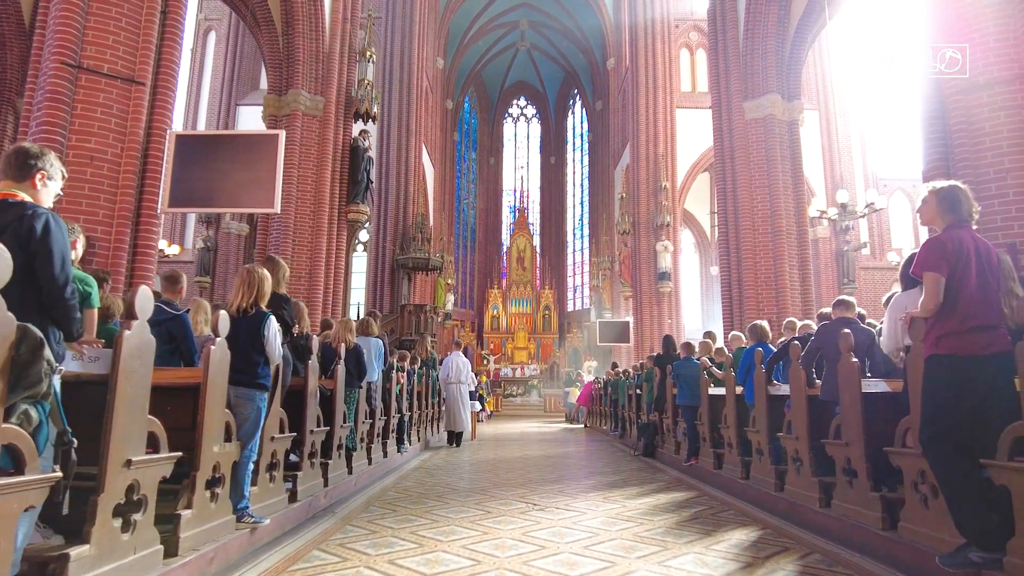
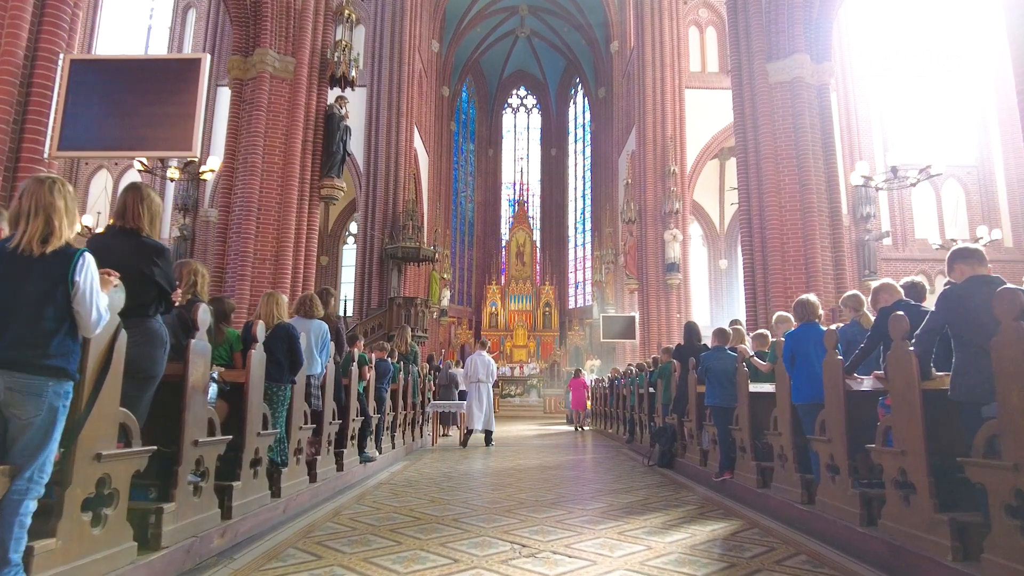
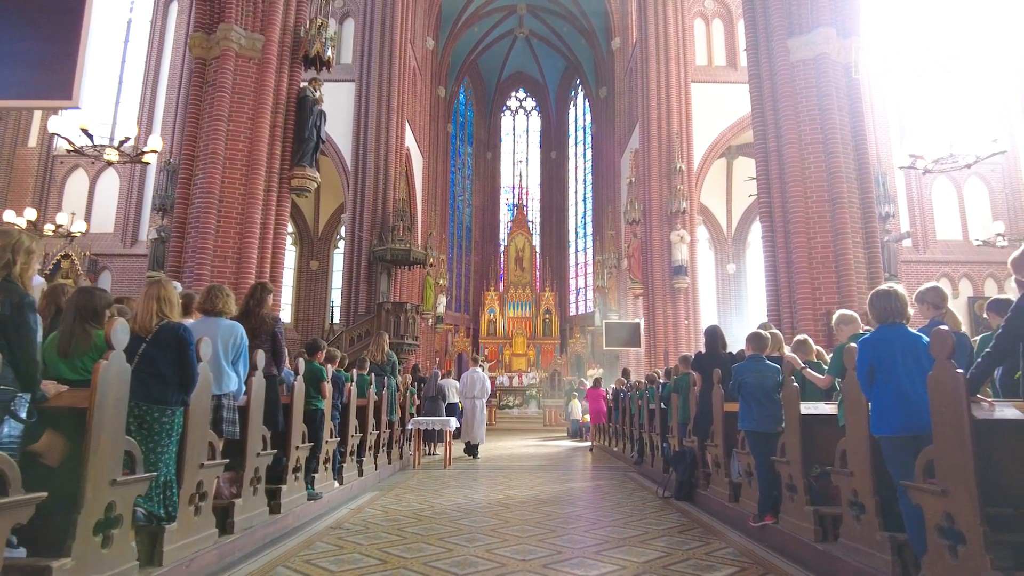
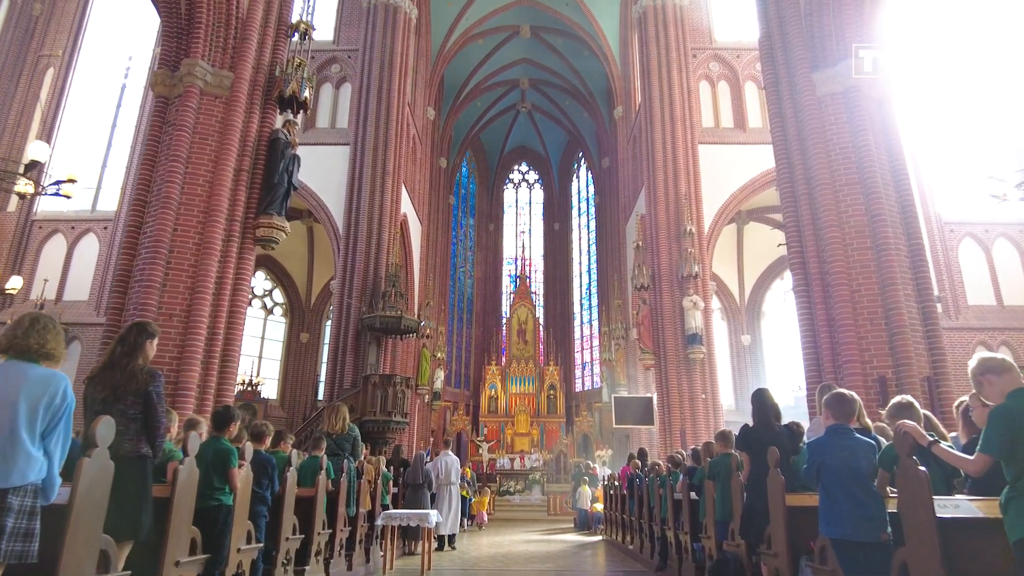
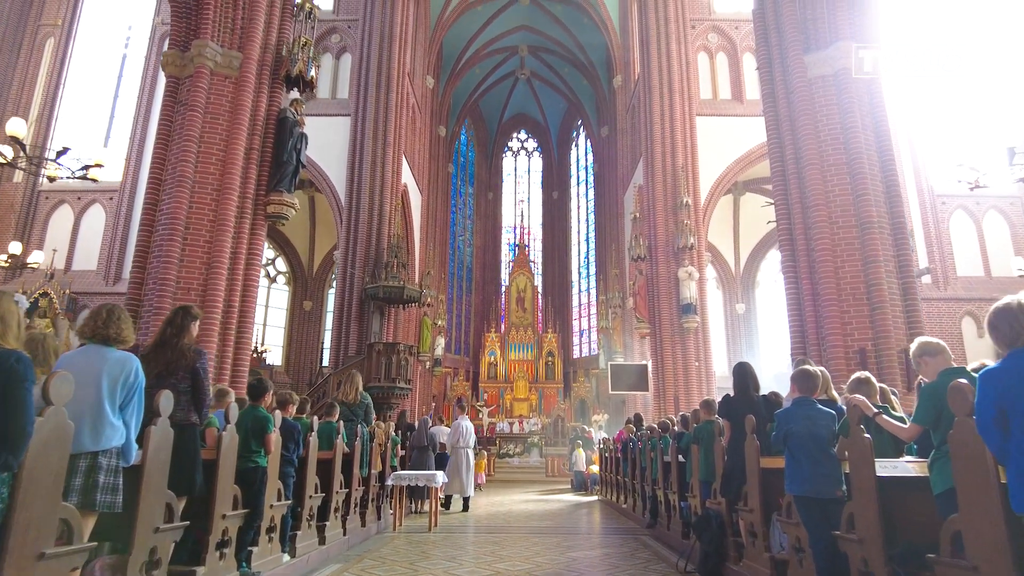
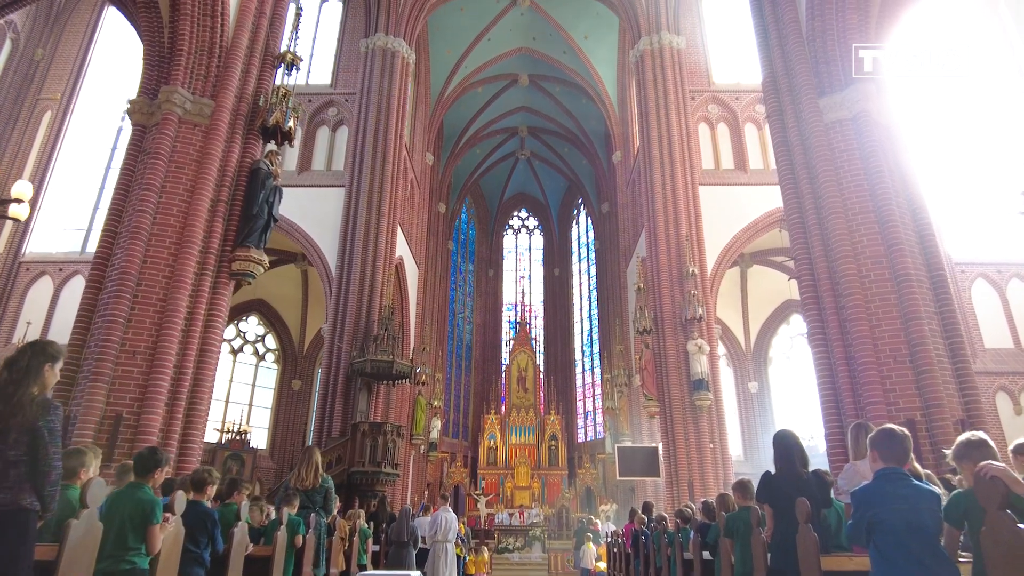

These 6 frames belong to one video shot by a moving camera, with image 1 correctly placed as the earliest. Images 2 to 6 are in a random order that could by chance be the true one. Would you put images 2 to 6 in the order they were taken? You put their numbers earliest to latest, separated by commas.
2, 3, 5, 4, 6
